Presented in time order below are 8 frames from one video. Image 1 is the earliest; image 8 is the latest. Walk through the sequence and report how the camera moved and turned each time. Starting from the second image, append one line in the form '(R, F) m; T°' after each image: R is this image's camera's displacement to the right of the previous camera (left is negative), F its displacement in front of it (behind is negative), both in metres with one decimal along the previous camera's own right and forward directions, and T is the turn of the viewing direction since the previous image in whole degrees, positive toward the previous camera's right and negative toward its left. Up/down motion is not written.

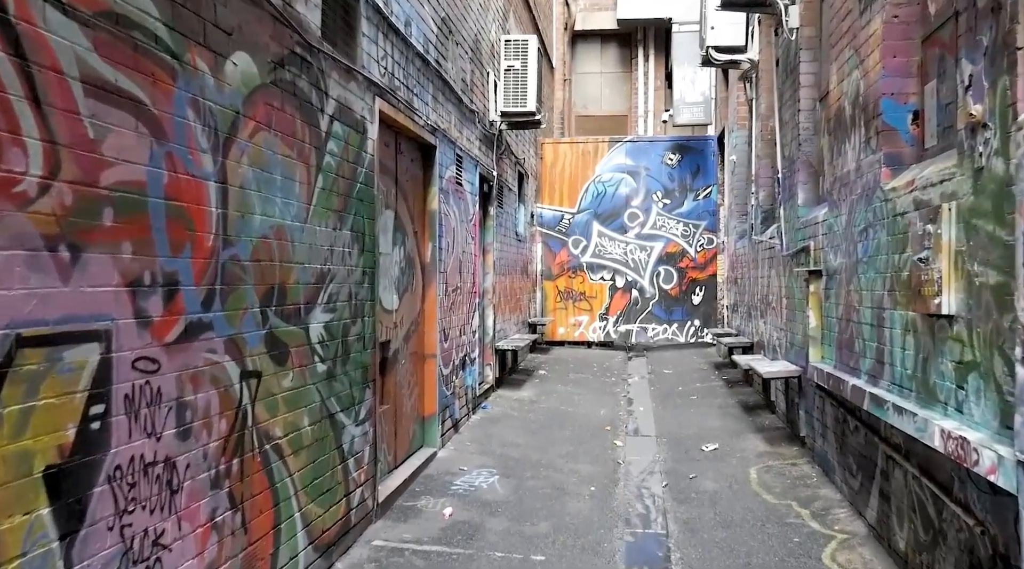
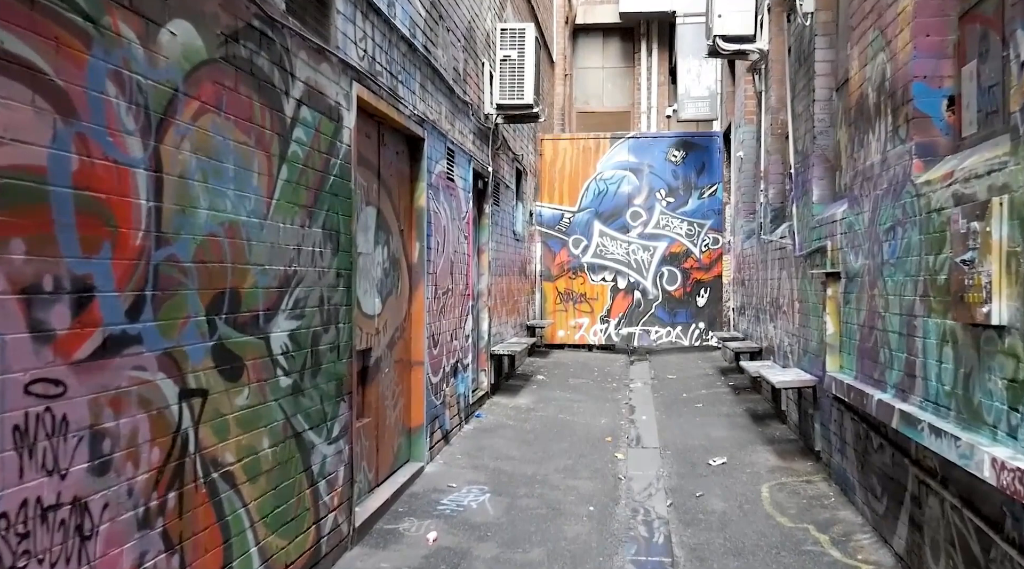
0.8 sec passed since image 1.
(+0.1, +0.5) m; 0°
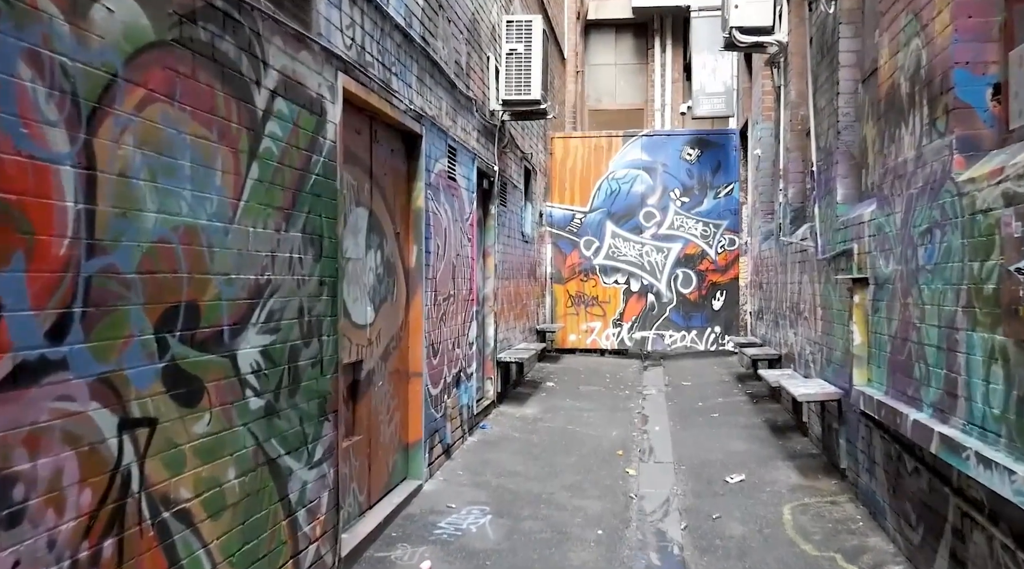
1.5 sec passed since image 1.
(+0.1, +0.4) m; -1°
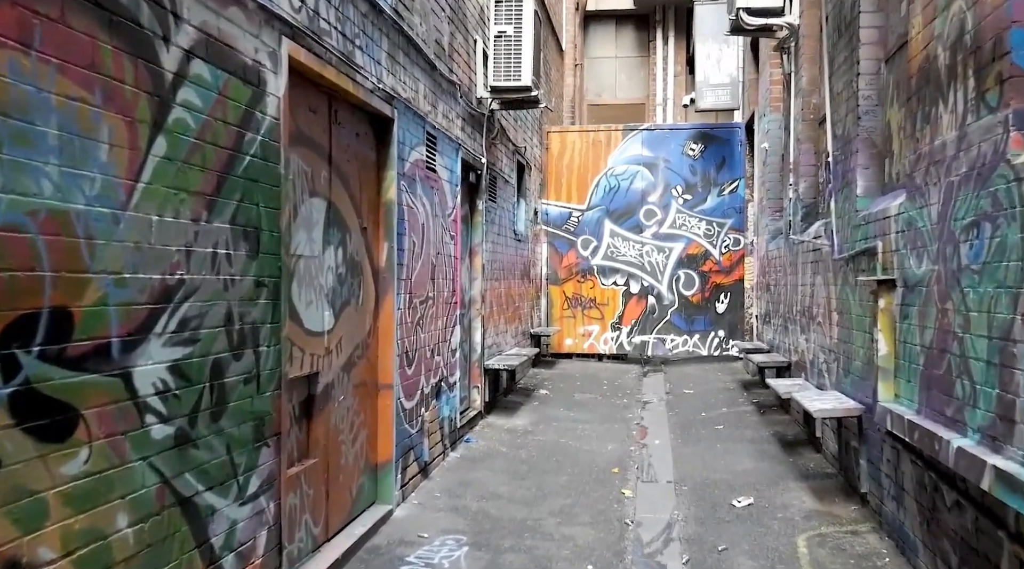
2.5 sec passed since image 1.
(+0.1, +0.6) m; 0°
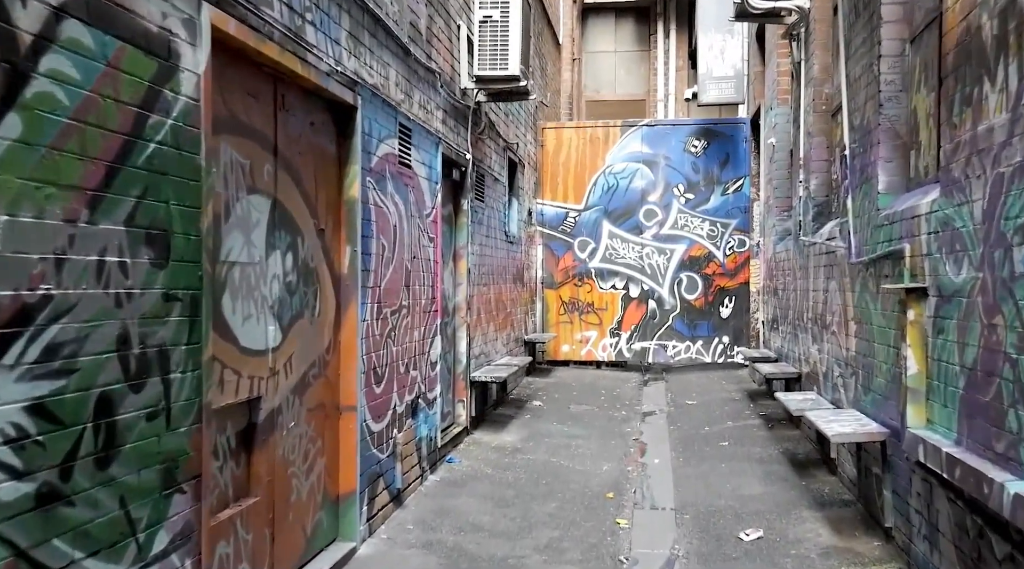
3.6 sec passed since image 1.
(+0.1, +0.6) m; 0°
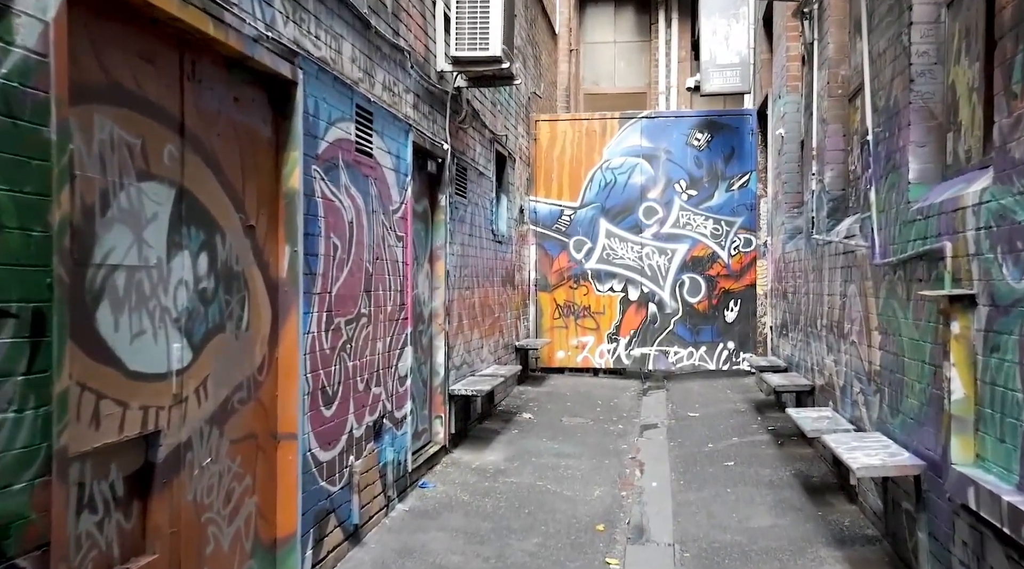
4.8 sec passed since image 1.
(+0.2, +0.7) m; 0°
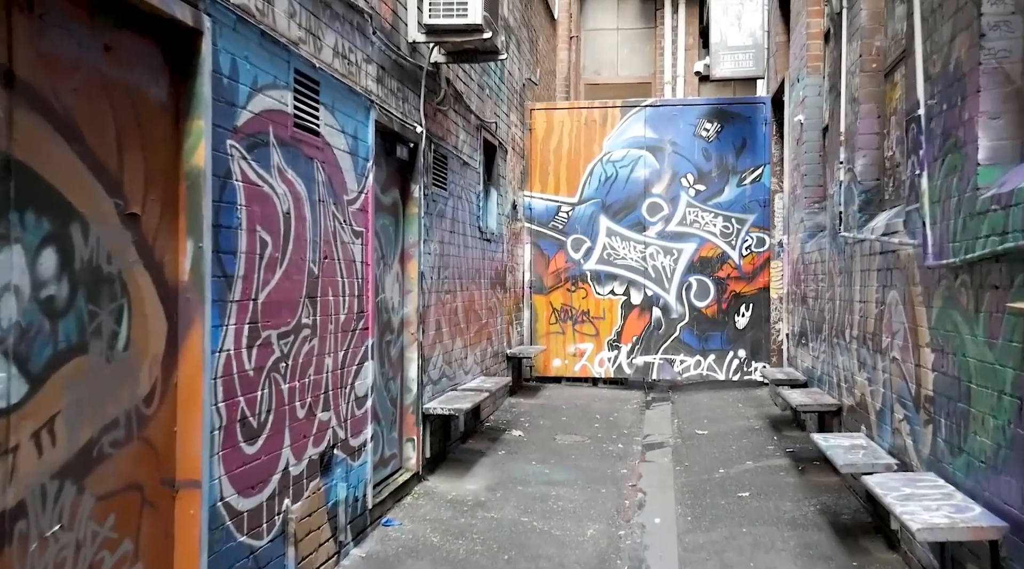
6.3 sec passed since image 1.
(+0.2, +0.8) m; 0°
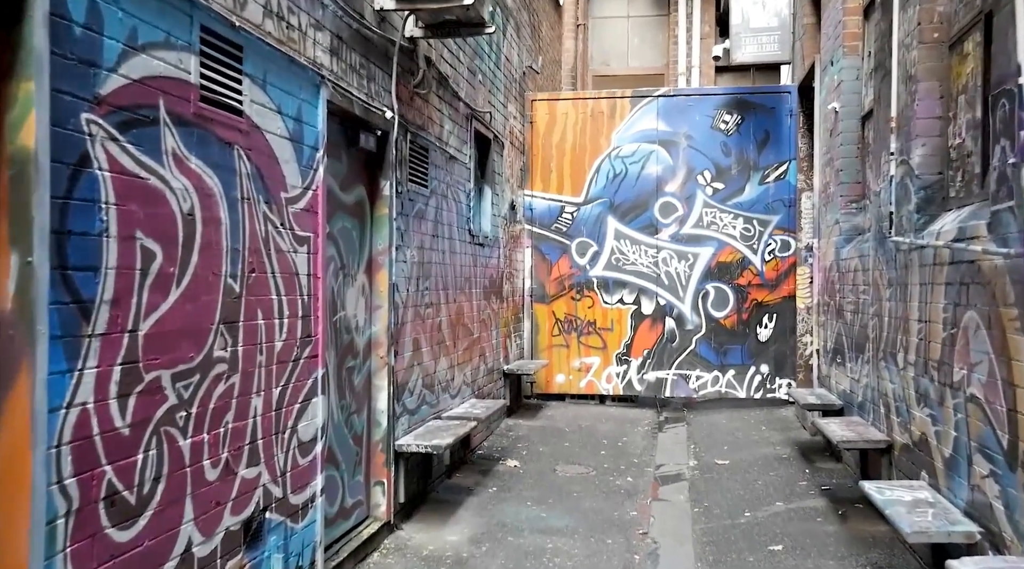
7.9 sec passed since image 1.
(+0.1, +0.9) m; -1°
